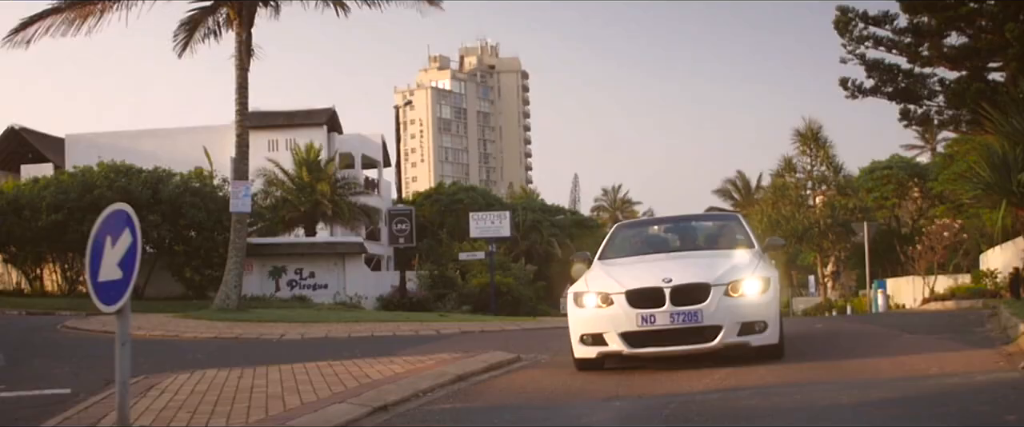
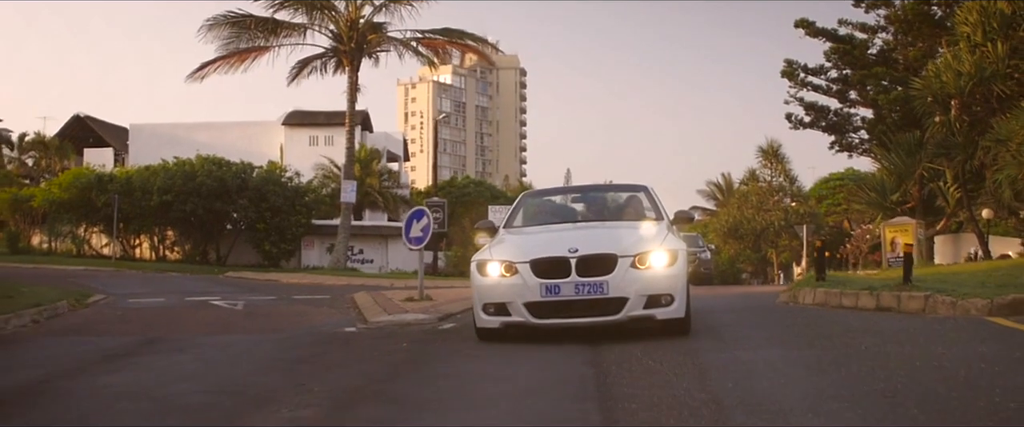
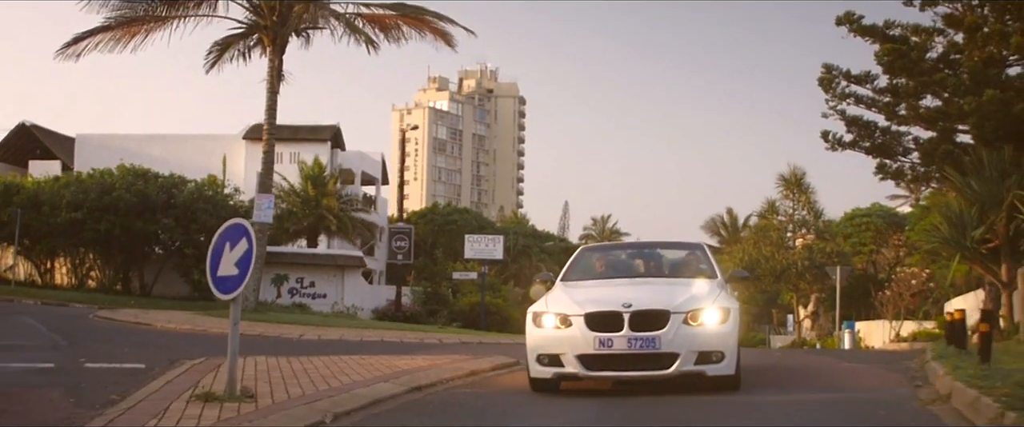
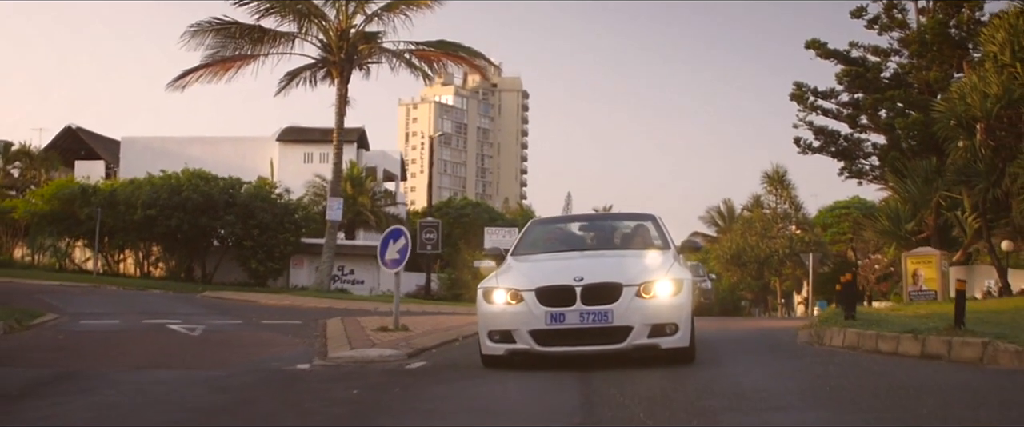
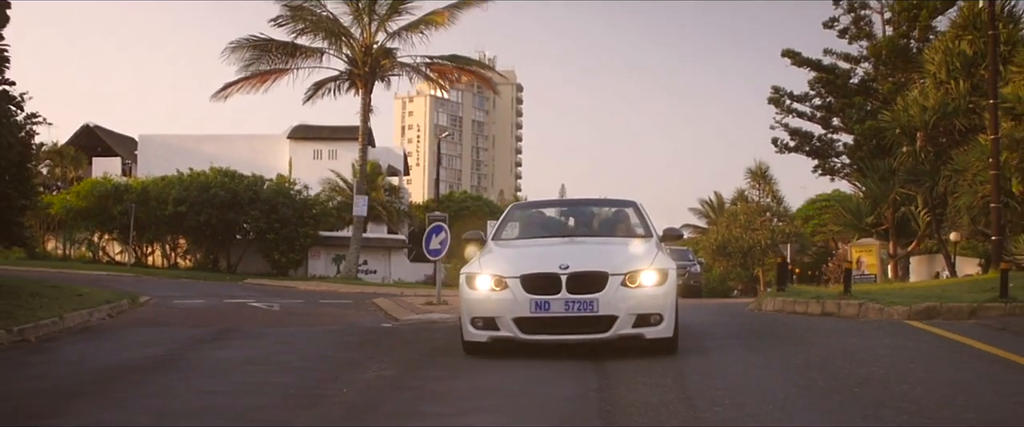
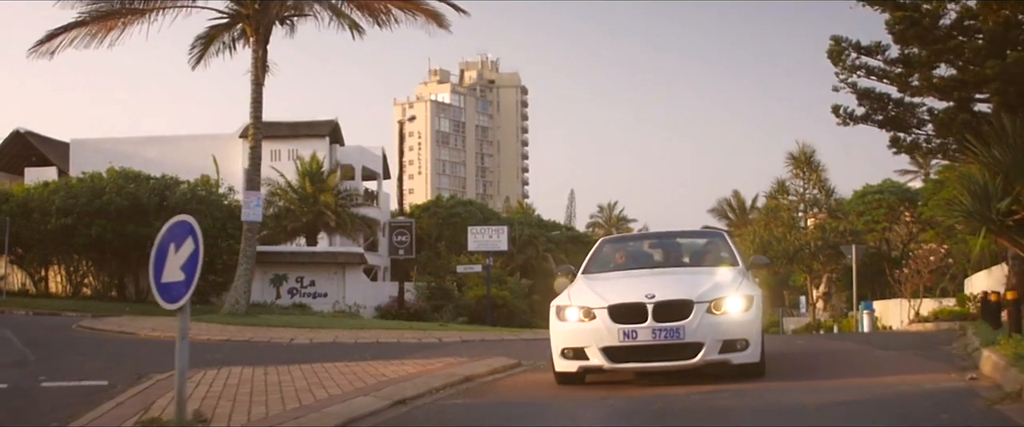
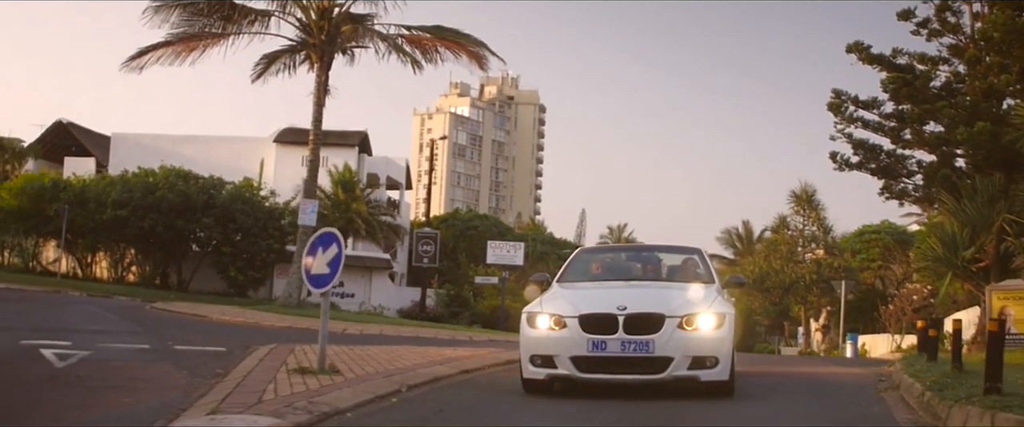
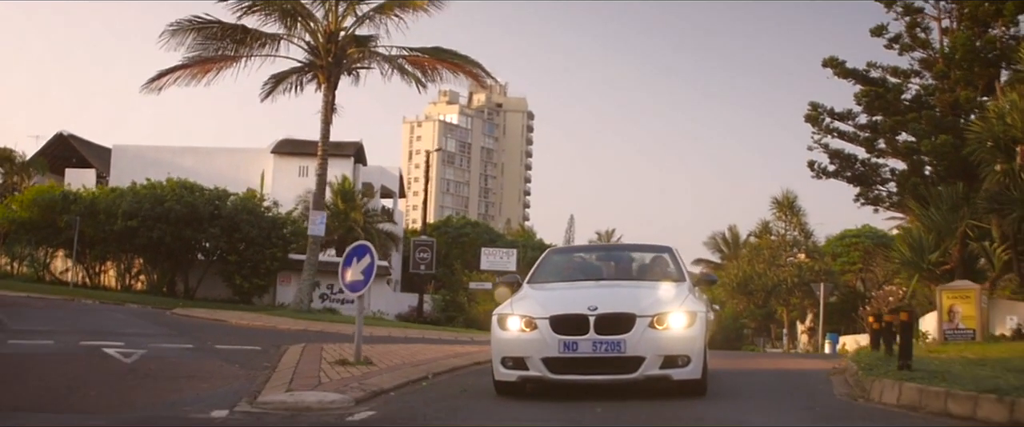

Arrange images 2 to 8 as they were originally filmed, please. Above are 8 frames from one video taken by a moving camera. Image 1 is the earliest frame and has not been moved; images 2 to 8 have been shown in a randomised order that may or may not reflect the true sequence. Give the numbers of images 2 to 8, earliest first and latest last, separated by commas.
6, 3, 7, 8, 4, 2, 5
